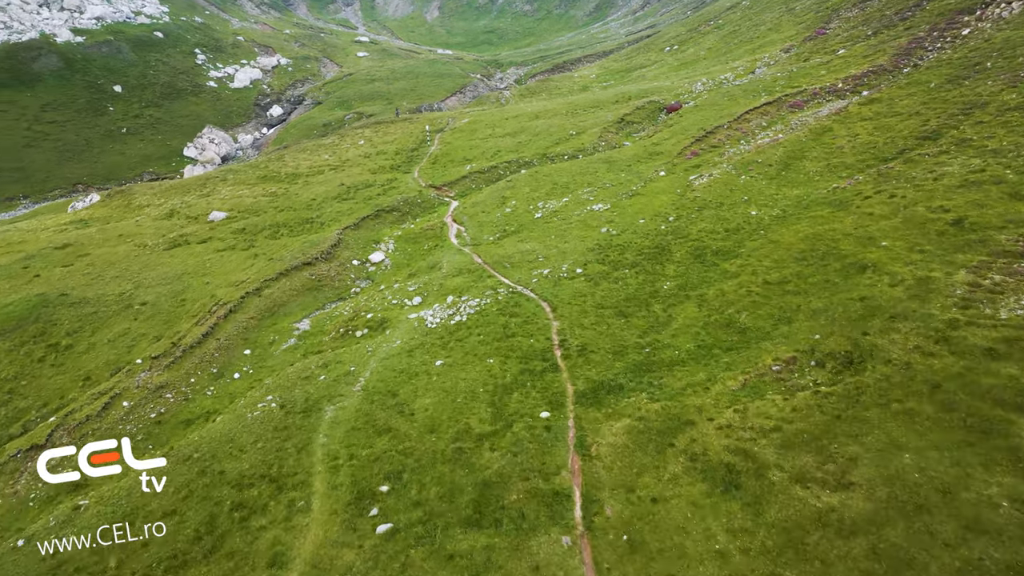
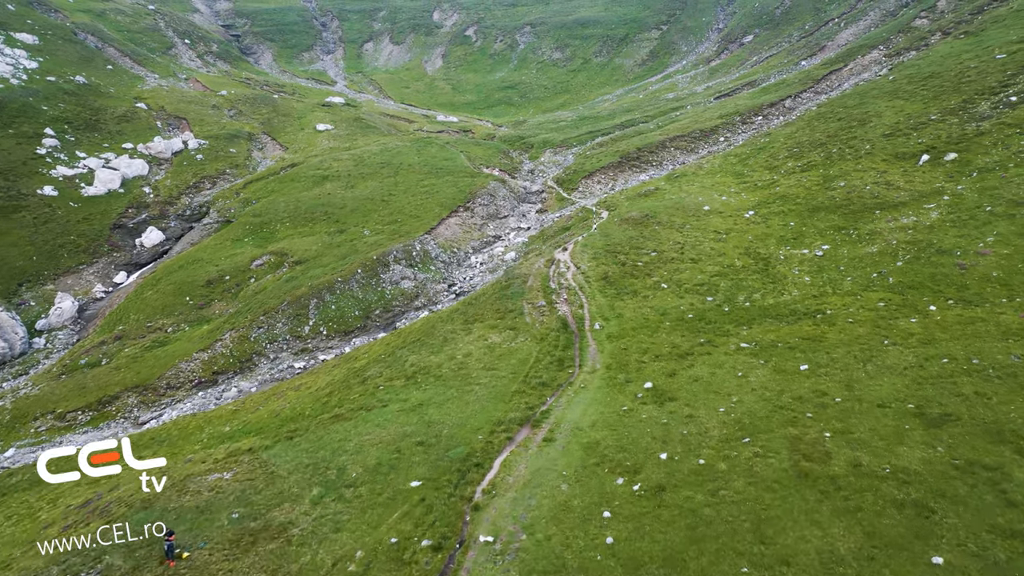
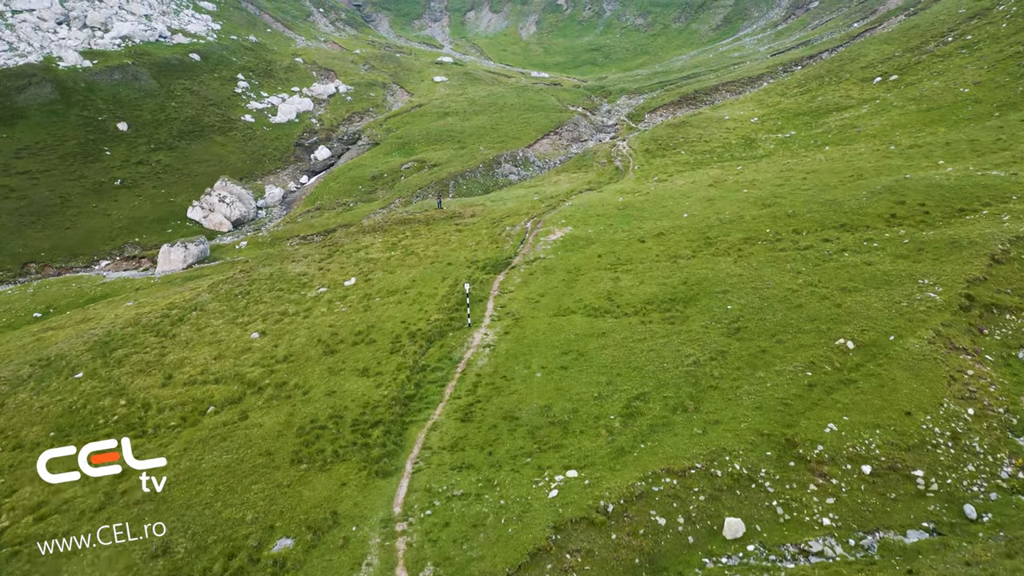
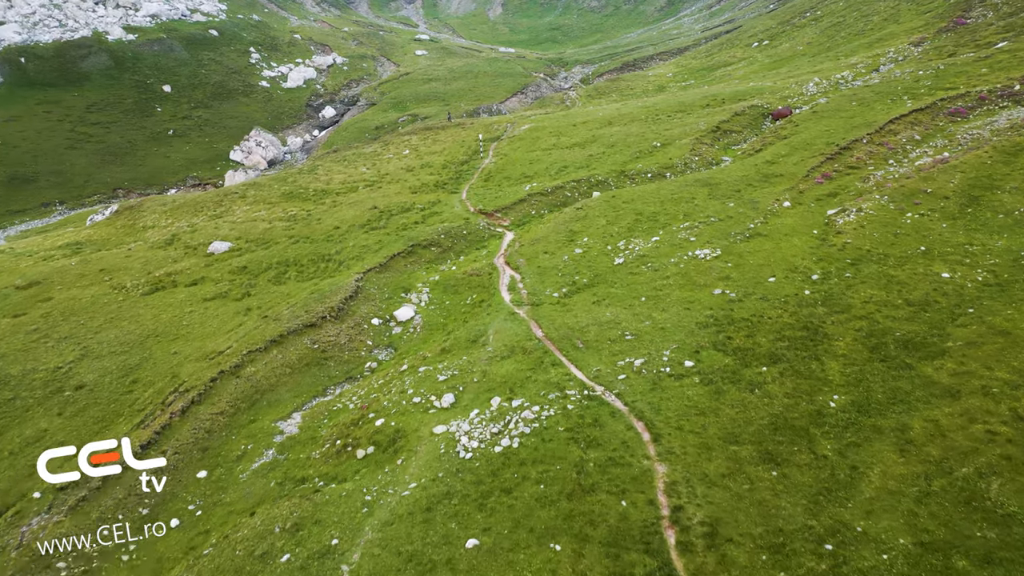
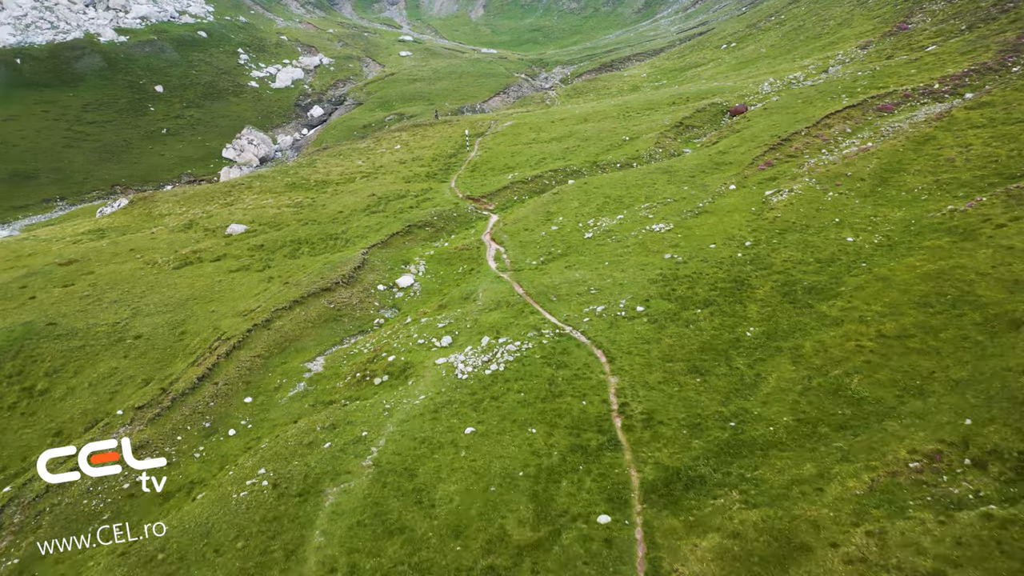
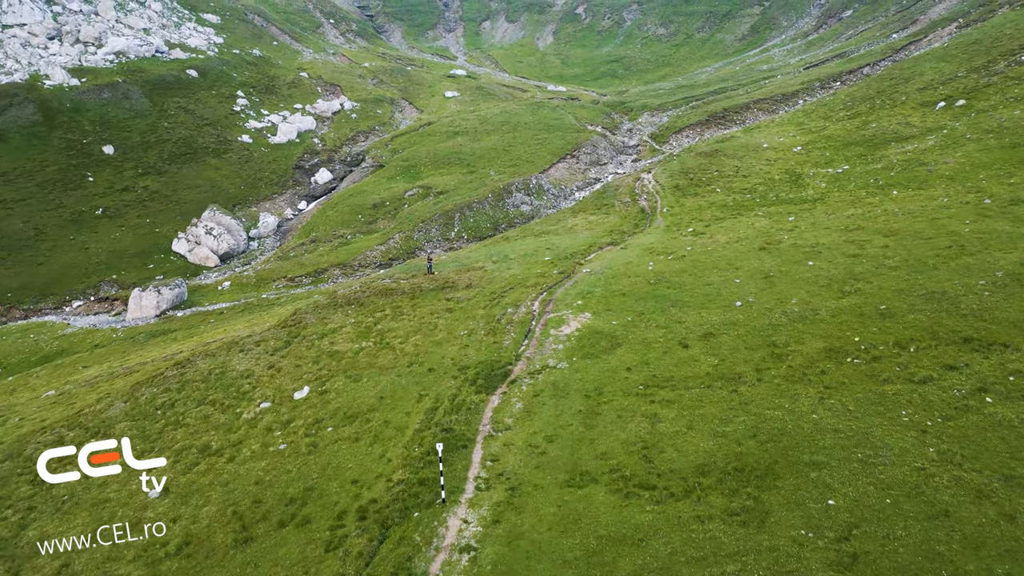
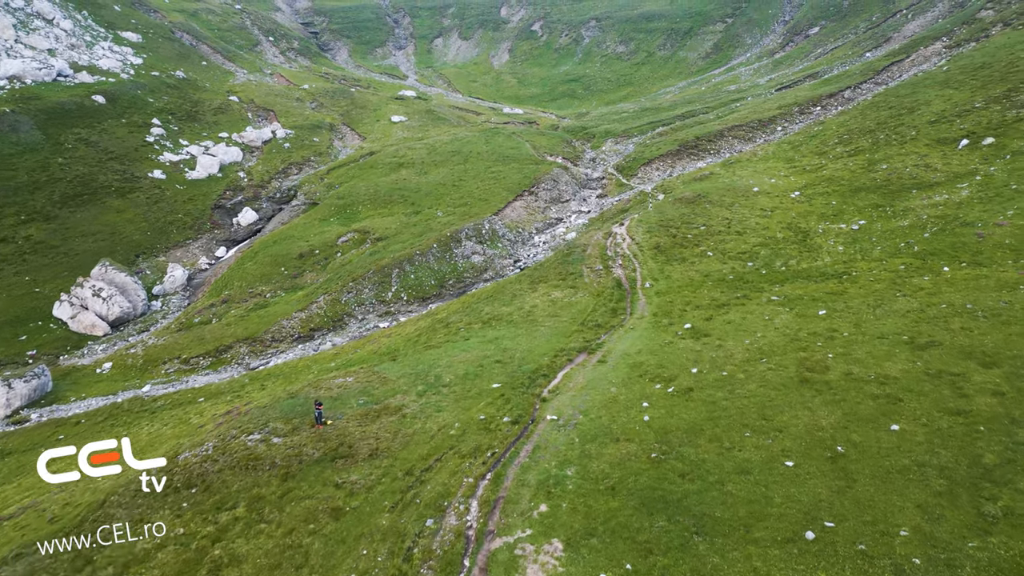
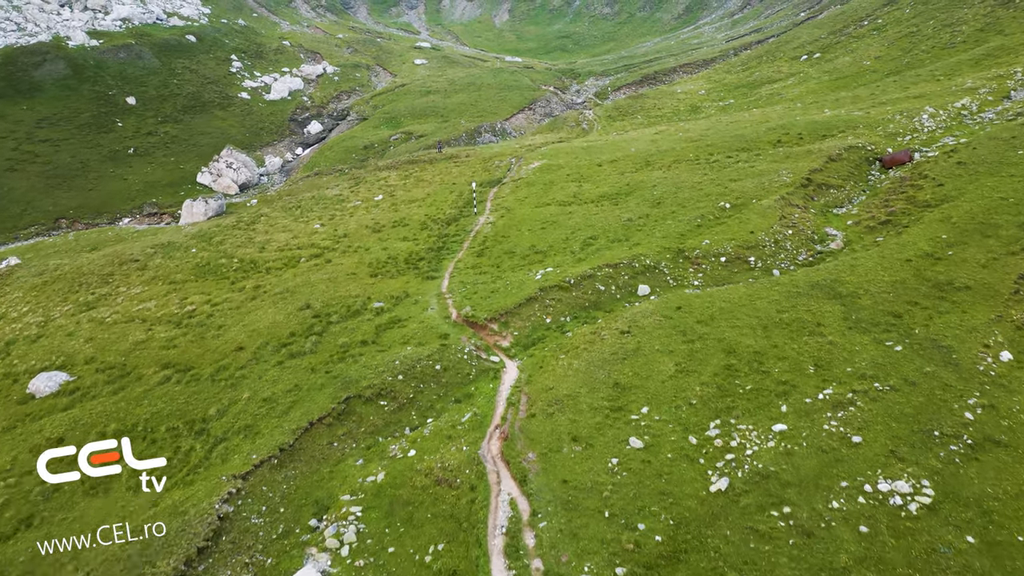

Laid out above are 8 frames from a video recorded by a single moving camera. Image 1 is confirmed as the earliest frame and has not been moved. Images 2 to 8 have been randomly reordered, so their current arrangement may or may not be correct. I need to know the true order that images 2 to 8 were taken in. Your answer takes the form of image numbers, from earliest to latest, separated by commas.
5, 4, 8, 3, 6, 7, 2
